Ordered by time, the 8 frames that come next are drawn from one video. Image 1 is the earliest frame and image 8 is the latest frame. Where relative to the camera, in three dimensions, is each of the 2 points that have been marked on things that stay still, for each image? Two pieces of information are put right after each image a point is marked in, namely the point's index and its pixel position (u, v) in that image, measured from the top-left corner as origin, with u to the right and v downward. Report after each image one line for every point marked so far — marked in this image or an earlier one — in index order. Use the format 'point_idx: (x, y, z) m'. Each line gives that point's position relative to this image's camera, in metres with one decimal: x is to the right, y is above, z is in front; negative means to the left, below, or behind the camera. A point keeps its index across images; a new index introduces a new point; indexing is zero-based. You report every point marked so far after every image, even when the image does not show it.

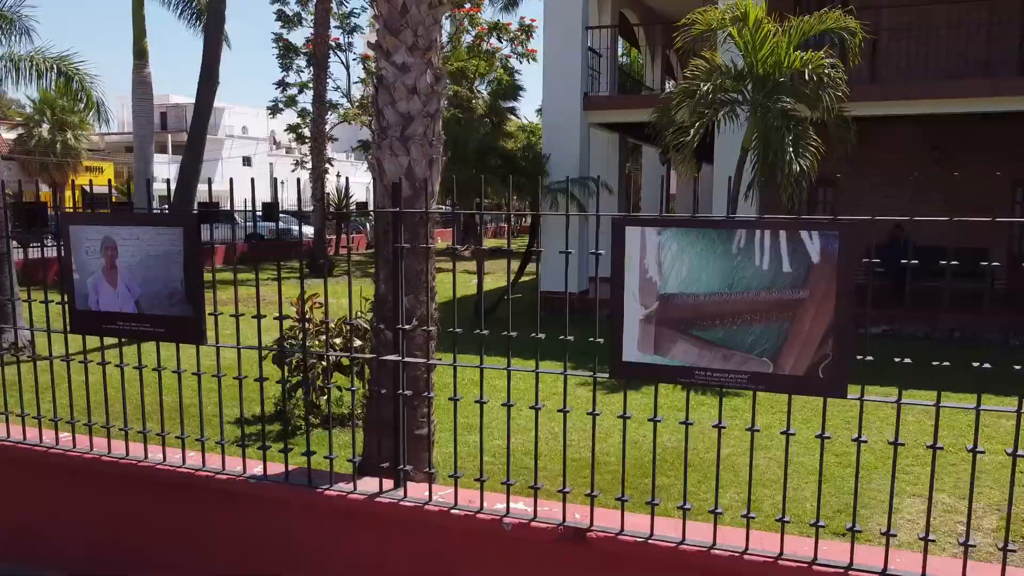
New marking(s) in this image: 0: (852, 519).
0: (+2.2, -1.3, +3.5) m
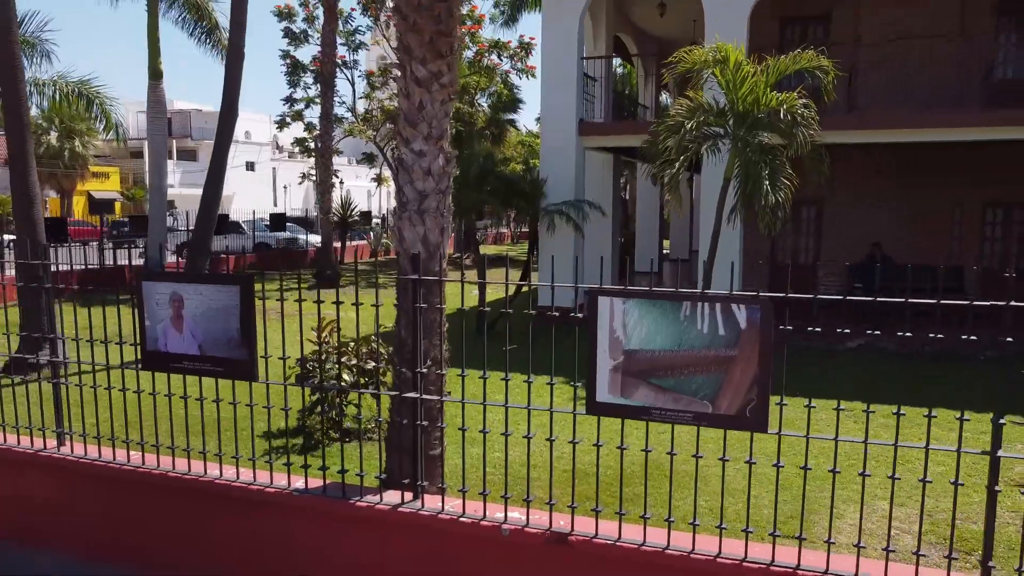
0: (+2.1, -1.6, +4.2) m
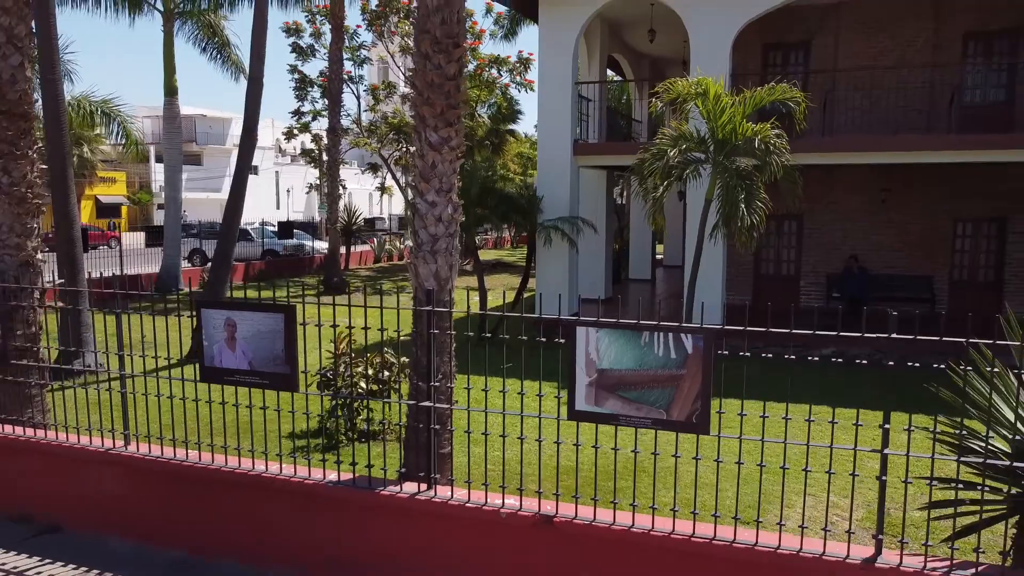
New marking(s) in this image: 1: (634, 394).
0: (+2.1, -1.8, +5.0) m
1: (+0.8, -0.7, +3.9) m
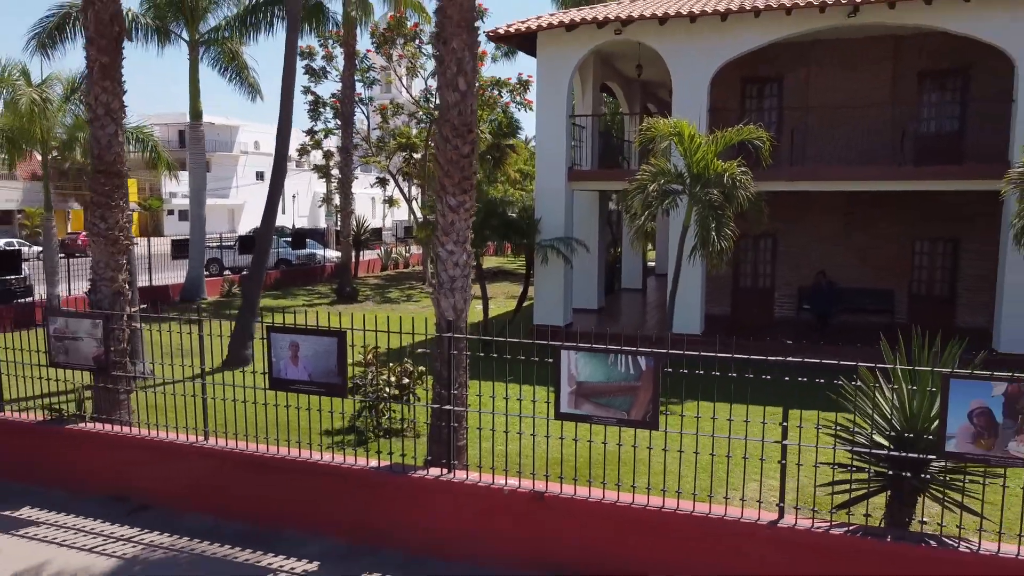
0: (+2.1, -2.1, +6.3) m
1: (+0.8, -1.0, +5.2) m
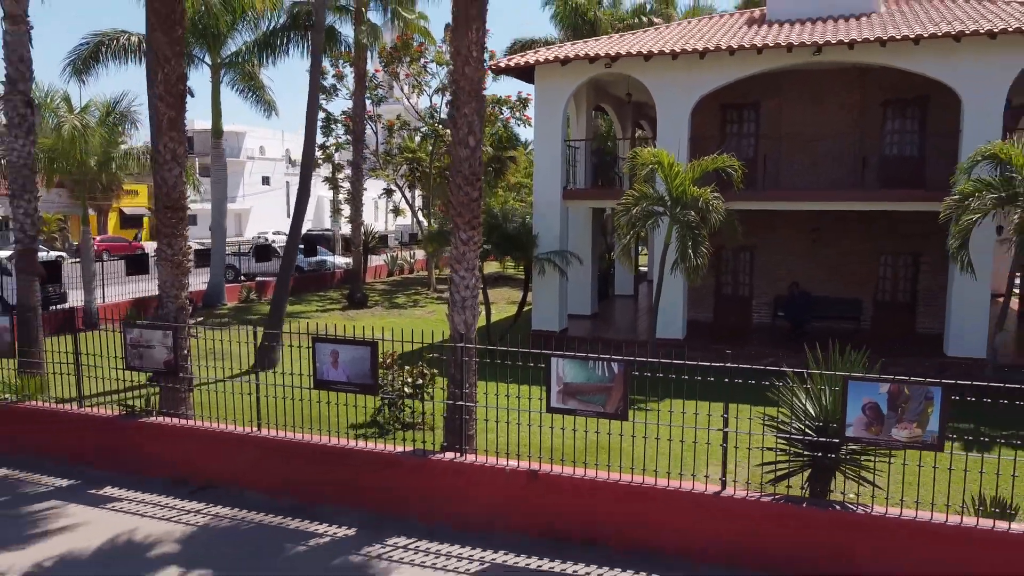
0: (+2.1, -2.3, +7.7) m
1: (+0.8, -1.2, +6.6) m
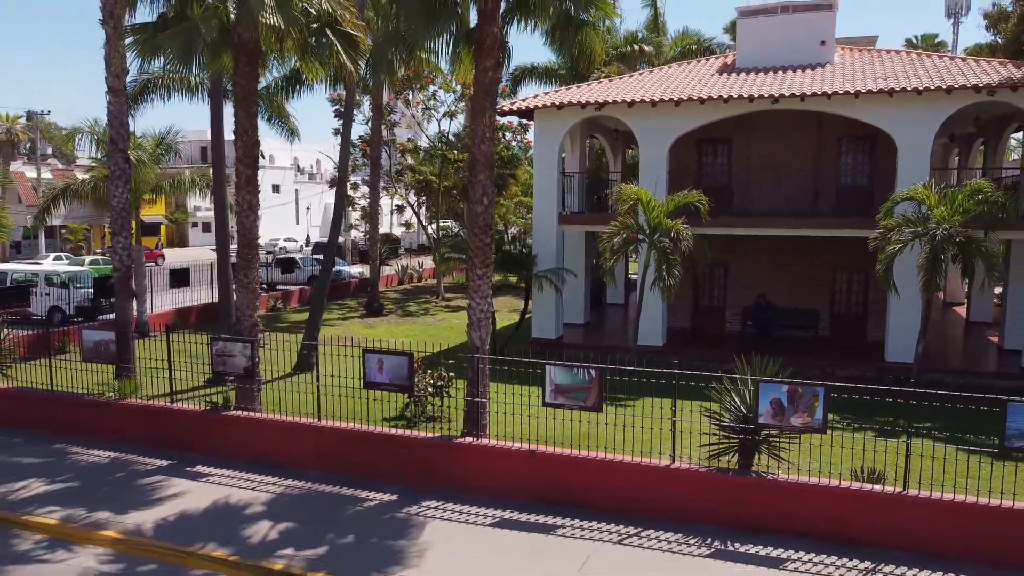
0: (+2.2, -2.7, +9.9) m
1: (+0.9, -1.6, +8.9) m
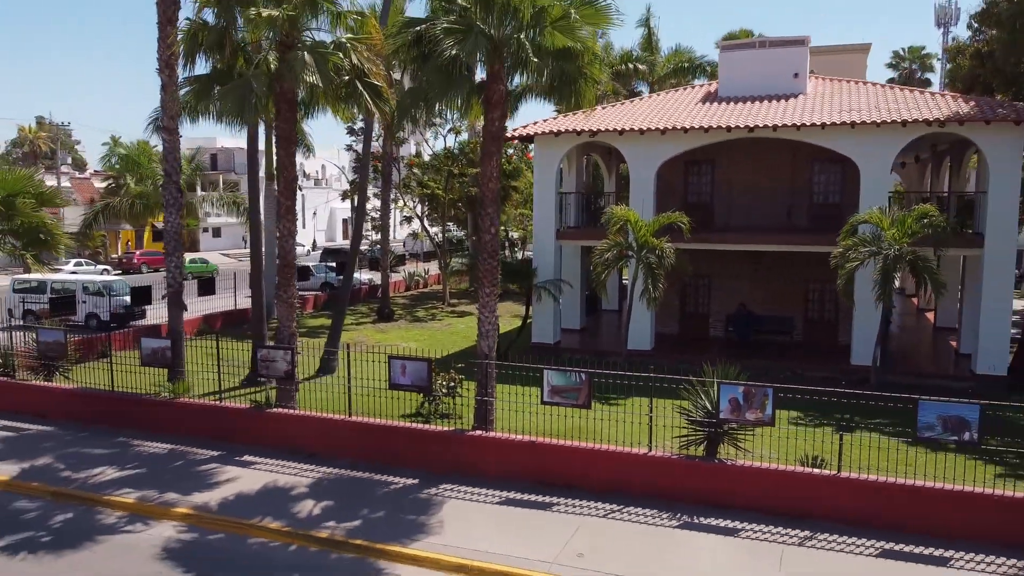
0: (+2.3, -3.0, +11.6) m
1: (+0.9, -1.9, +10.6) m
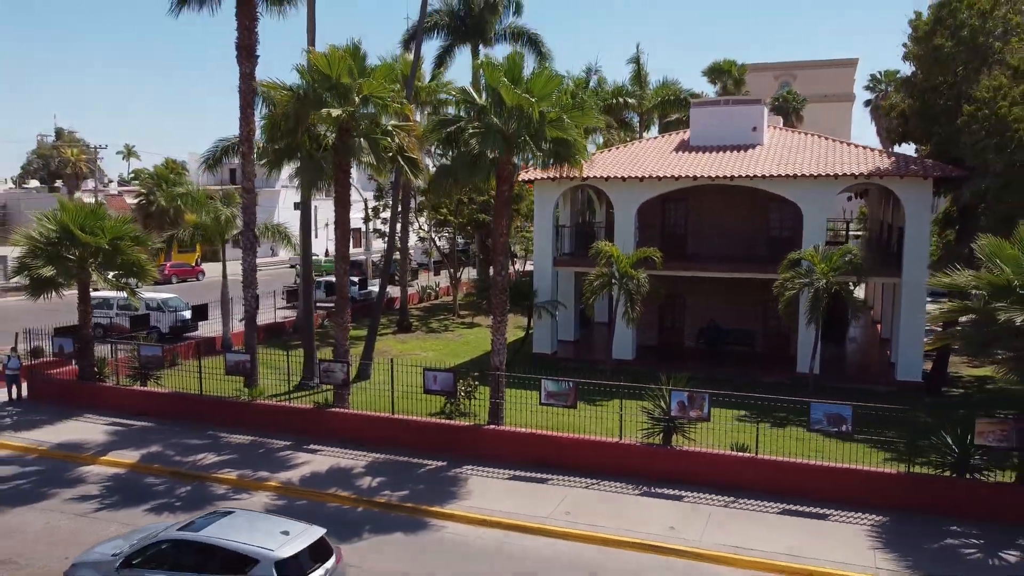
0: (+2.4, -3.7, +15.2) m
1: (+1.1, -2.6, +14.1) m
